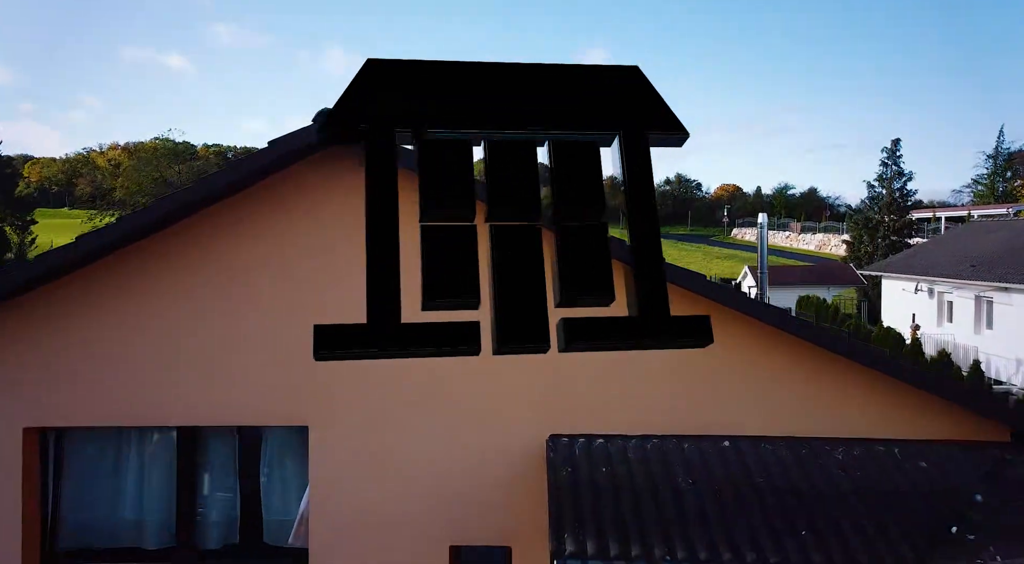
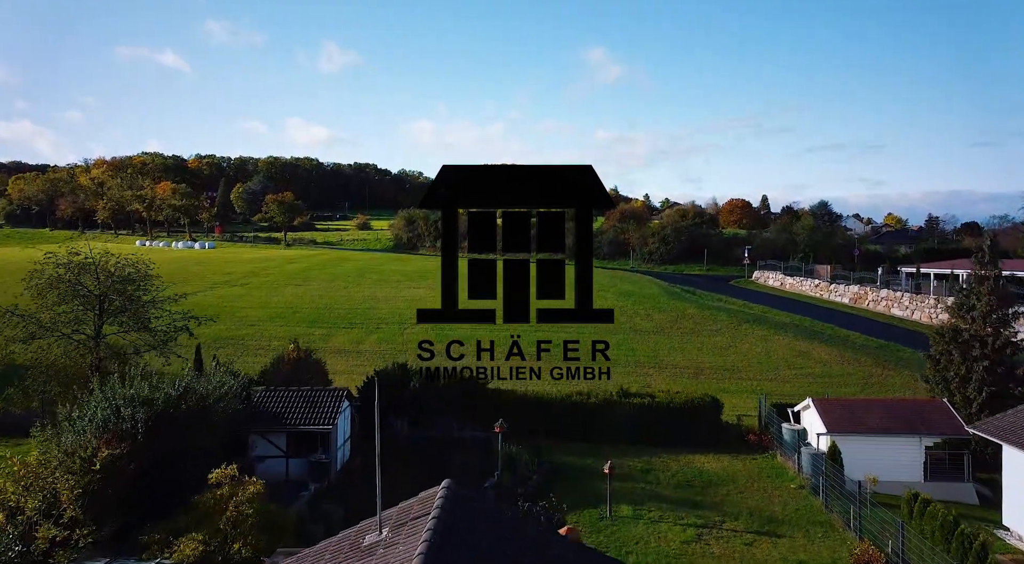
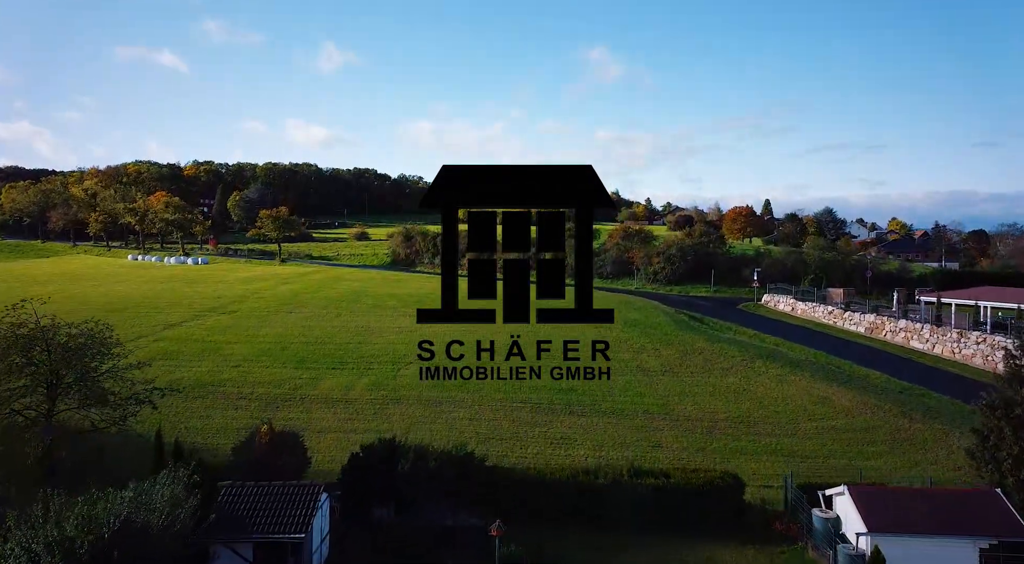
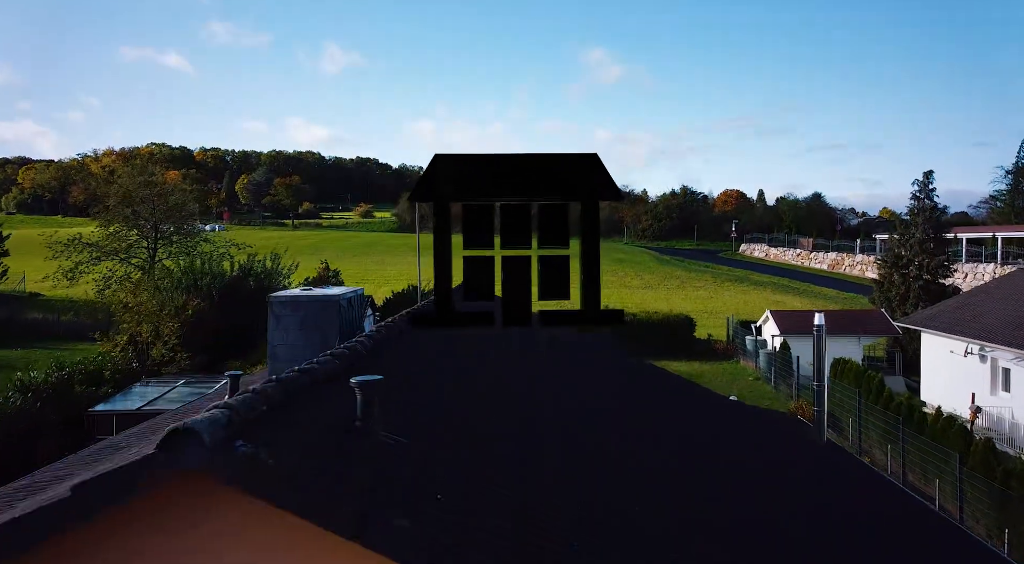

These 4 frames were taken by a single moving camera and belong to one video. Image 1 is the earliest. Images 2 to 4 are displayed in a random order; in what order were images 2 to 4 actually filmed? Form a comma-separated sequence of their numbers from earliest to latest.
4, 2, 3
